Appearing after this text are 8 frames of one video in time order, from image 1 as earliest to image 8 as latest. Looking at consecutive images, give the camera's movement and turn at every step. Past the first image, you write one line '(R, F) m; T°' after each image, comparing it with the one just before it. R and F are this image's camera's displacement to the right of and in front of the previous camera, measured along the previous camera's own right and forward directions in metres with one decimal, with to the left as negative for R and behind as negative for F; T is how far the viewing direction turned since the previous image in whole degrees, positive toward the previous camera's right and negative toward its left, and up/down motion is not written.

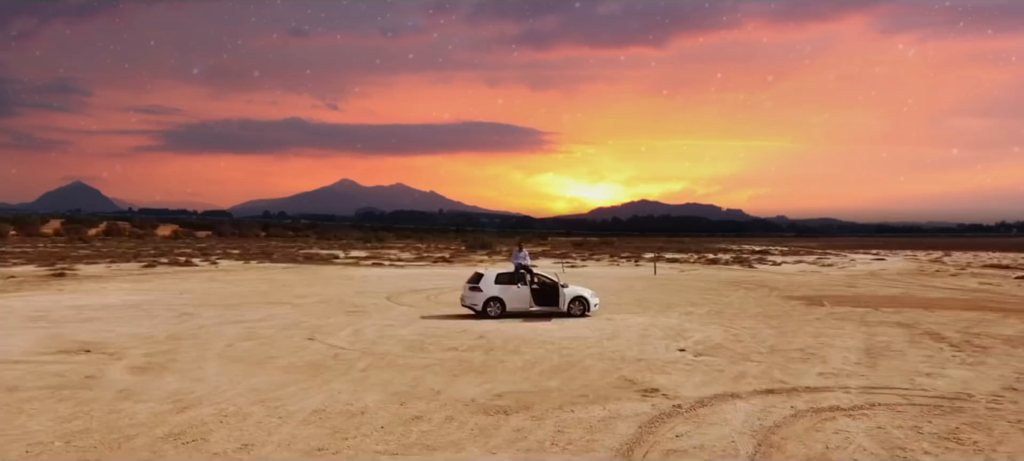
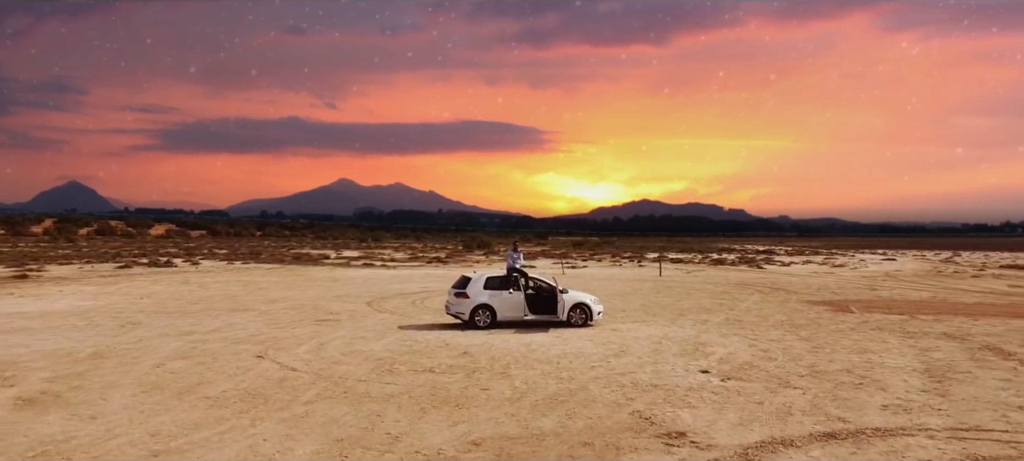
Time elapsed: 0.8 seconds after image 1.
(+0.2, +2.7) m; 0°
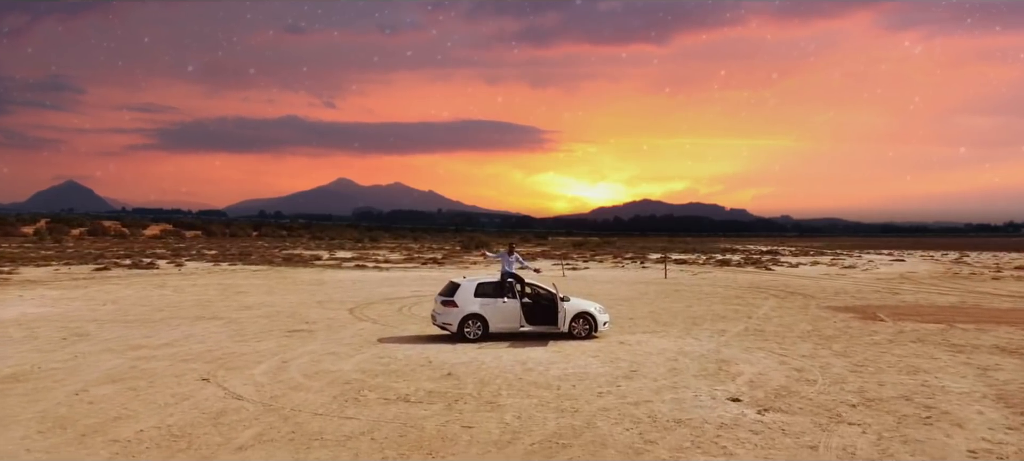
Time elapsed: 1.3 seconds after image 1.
(+0.1, +2.2) m; 0°
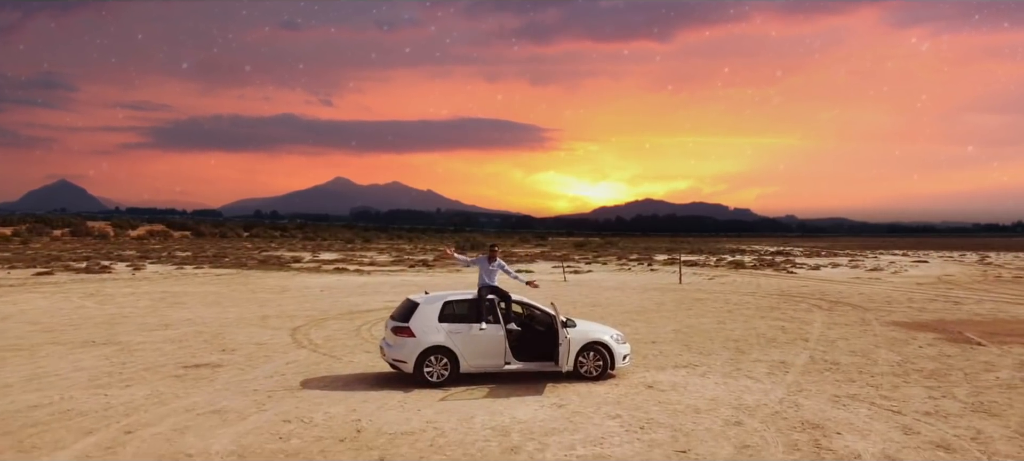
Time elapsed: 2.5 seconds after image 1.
(+0.3, +4.9) m; 0°
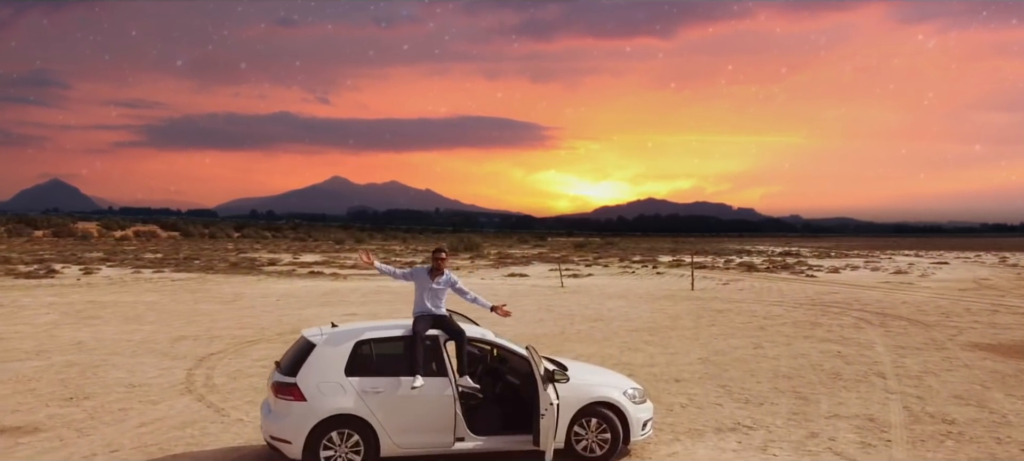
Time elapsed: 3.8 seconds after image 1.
(+0.5, +4.4) m; 0°
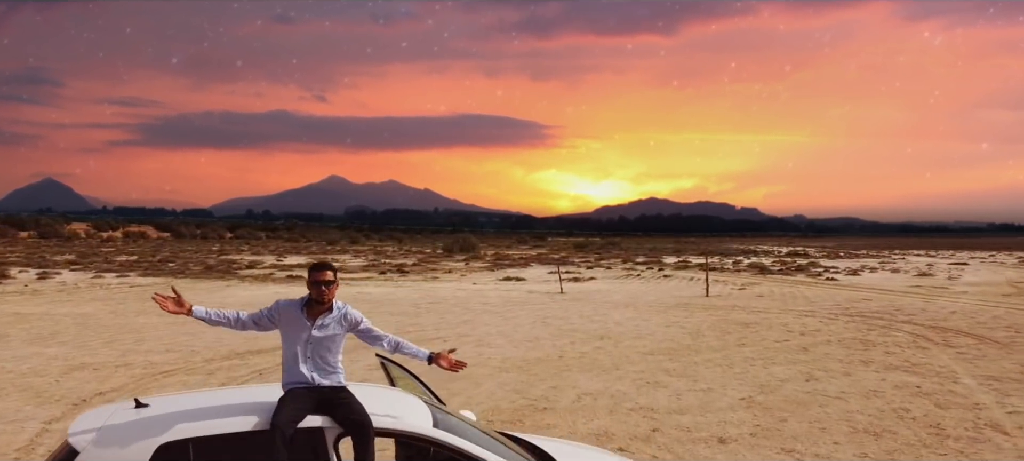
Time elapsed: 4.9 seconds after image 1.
(+0.3, +3.5) m; 0°
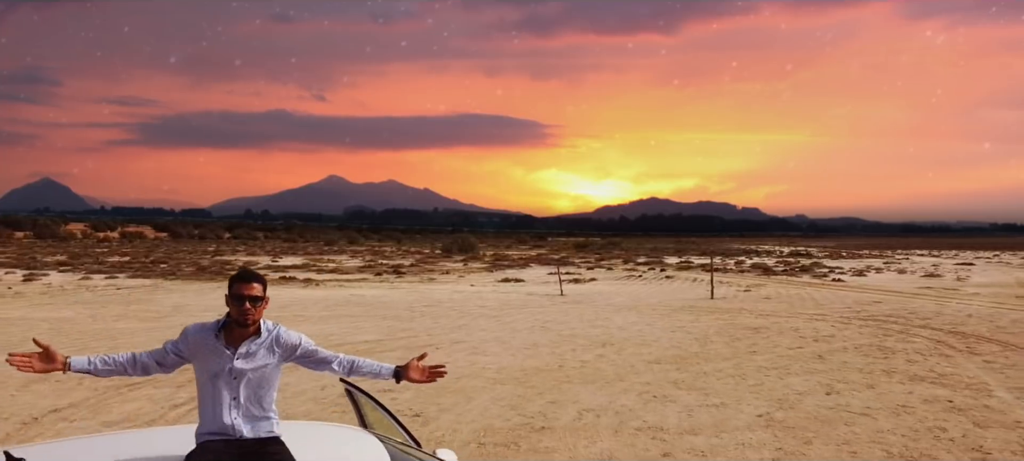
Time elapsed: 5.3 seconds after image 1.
(+0.1, +1.0) m; 0°
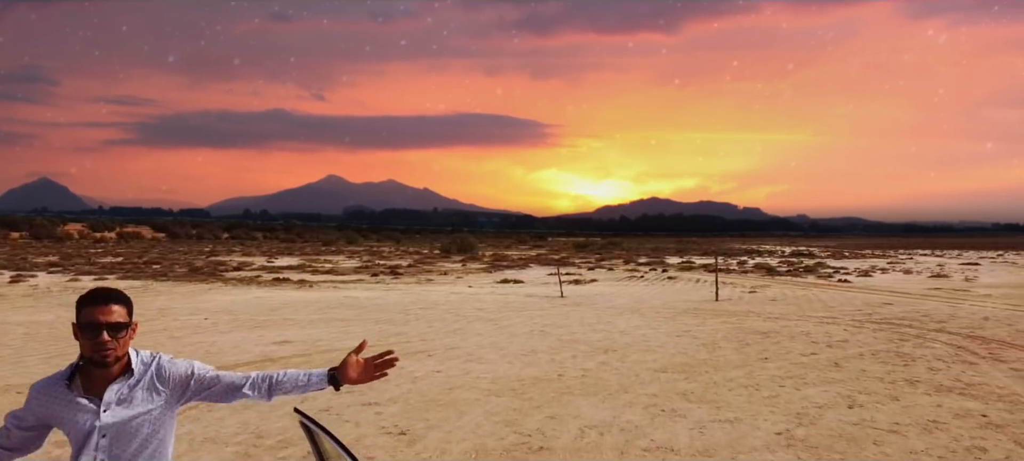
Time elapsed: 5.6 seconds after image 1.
(+0.1, +0.9) m; 0°
